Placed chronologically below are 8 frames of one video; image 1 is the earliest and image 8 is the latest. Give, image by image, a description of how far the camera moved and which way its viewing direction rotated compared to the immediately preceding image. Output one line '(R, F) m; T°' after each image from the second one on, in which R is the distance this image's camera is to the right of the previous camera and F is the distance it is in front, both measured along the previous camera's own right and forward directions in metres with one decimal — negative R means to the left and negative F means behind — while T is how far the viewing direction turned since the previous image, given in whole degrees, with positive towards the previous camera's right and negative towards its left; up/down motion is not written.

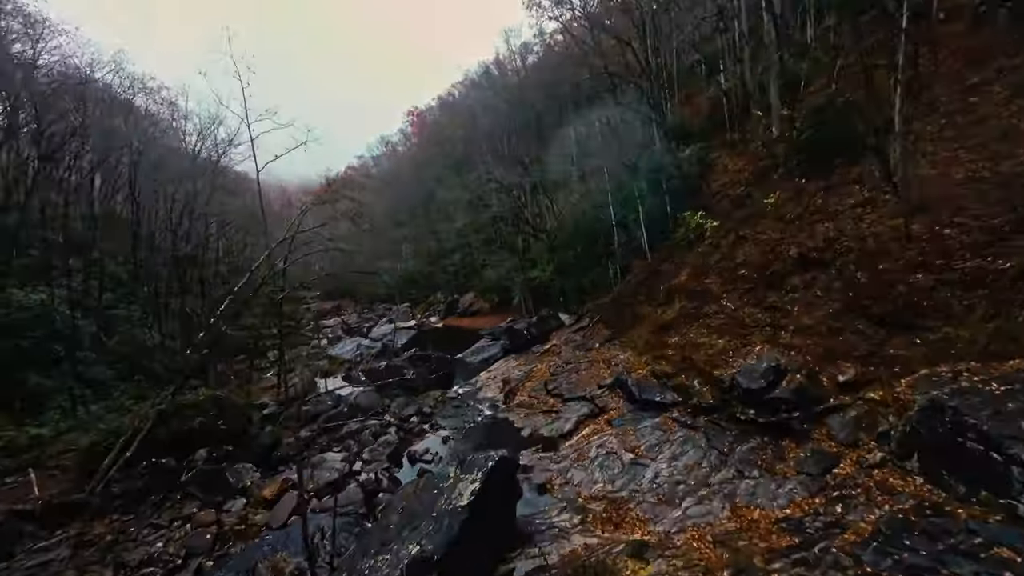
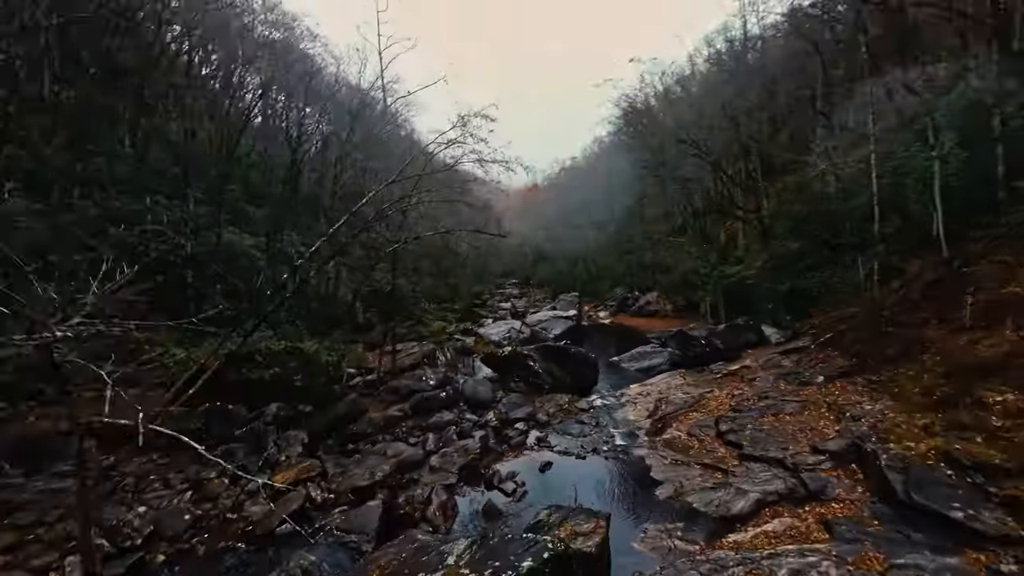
(+2.0, +8.0) m; -27°
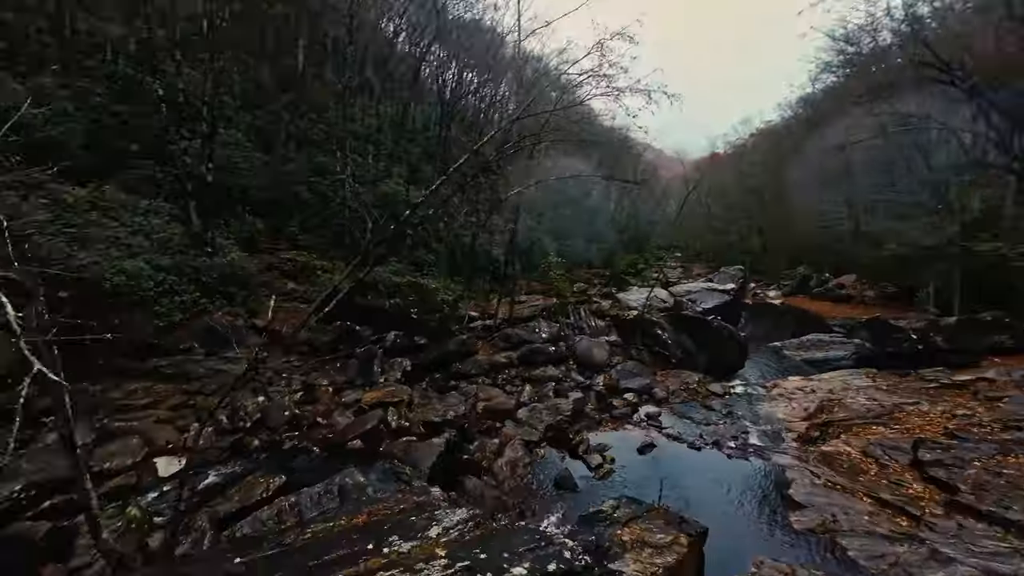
(+1.5, +2.5) m; -21°
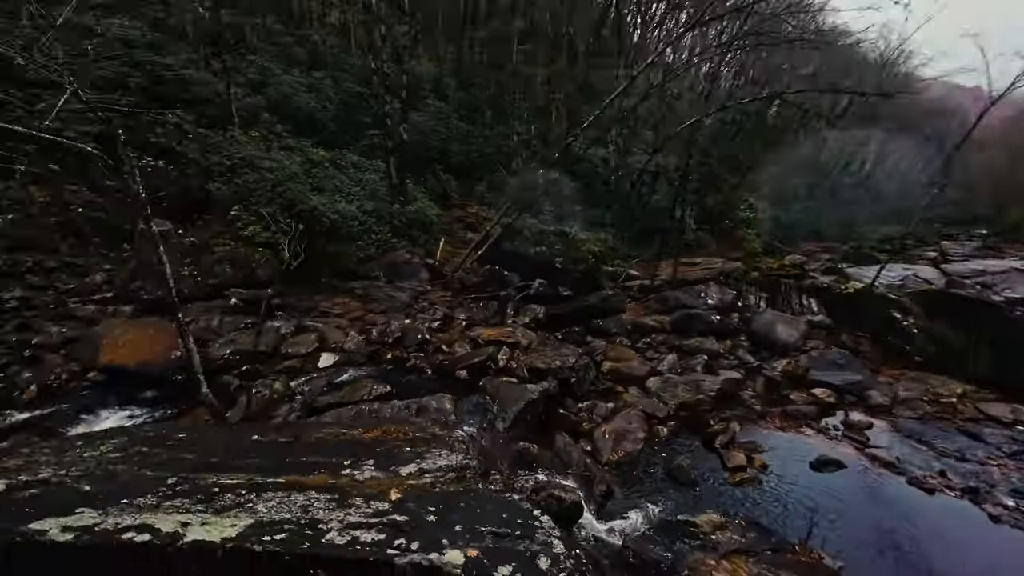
(+1.8, +2.1) m; -27°
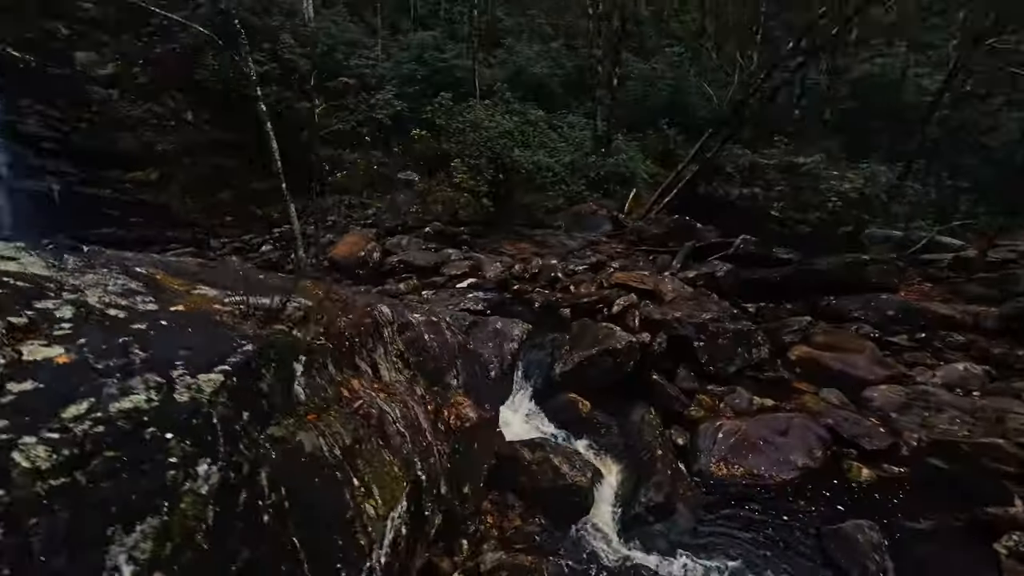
(+3.4, +3.1) m; -37°
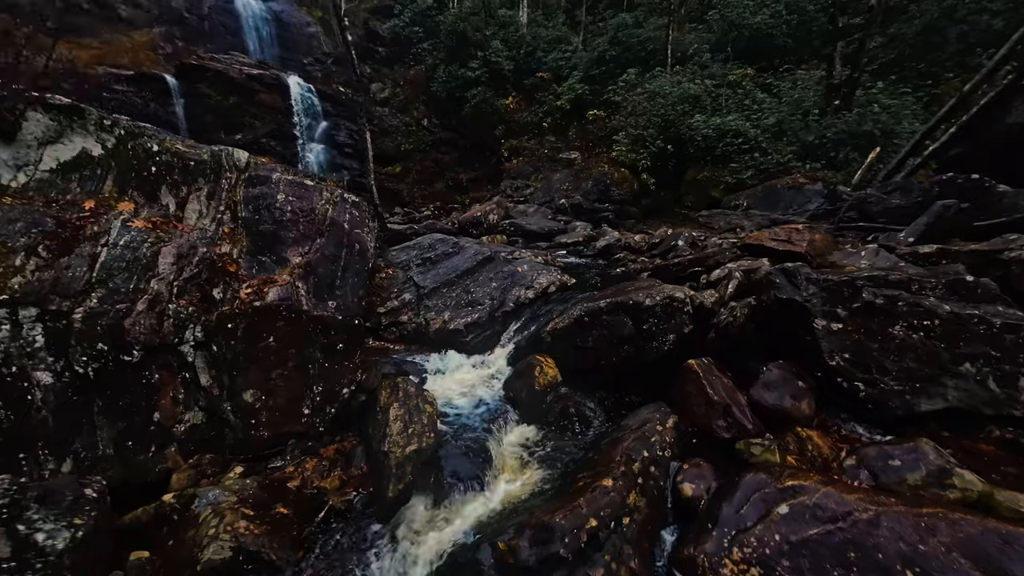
(+3.0, +3.0) m; -31°
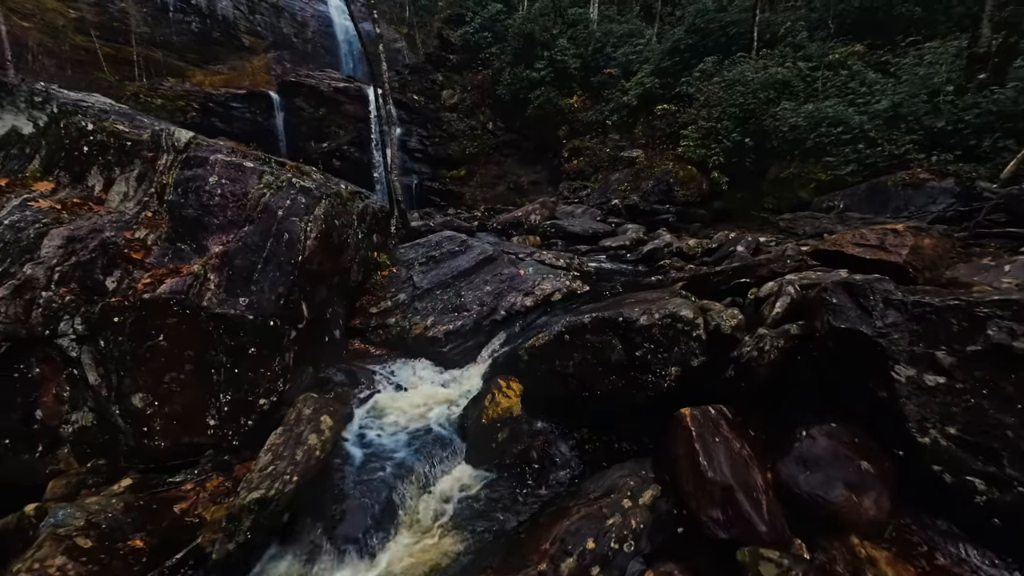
(+1.0, +1.0) m; -11°
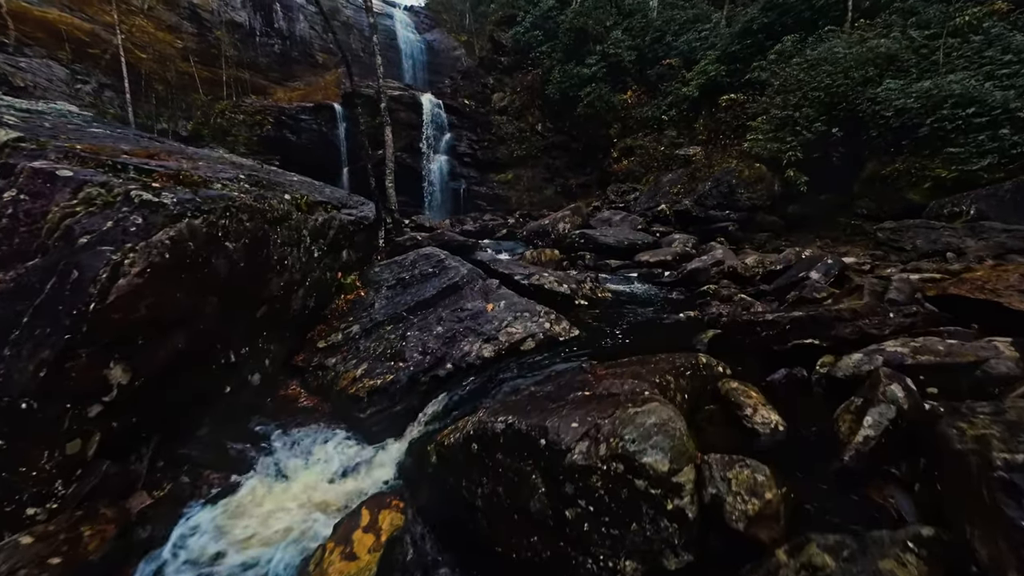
(+1.0, +1.5) m; -9°
